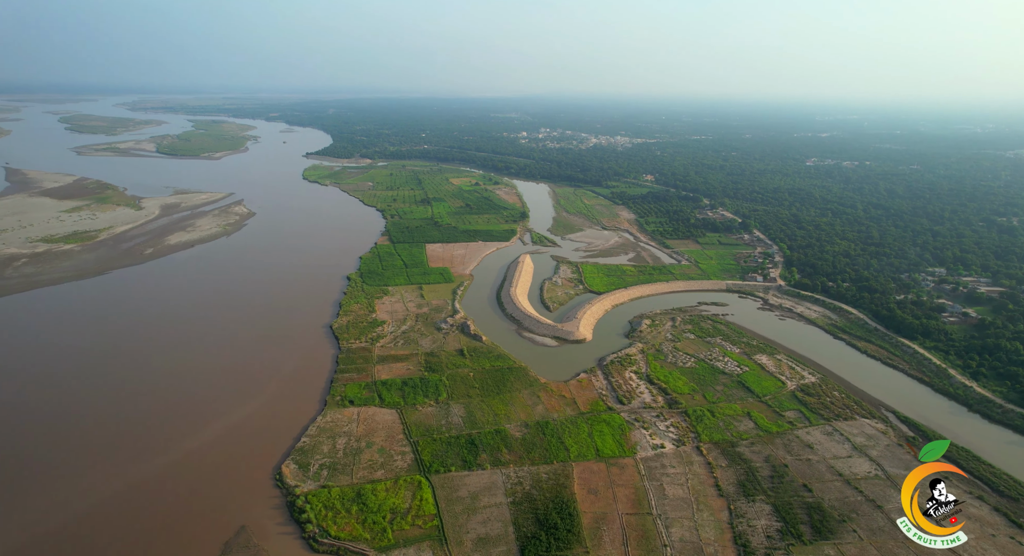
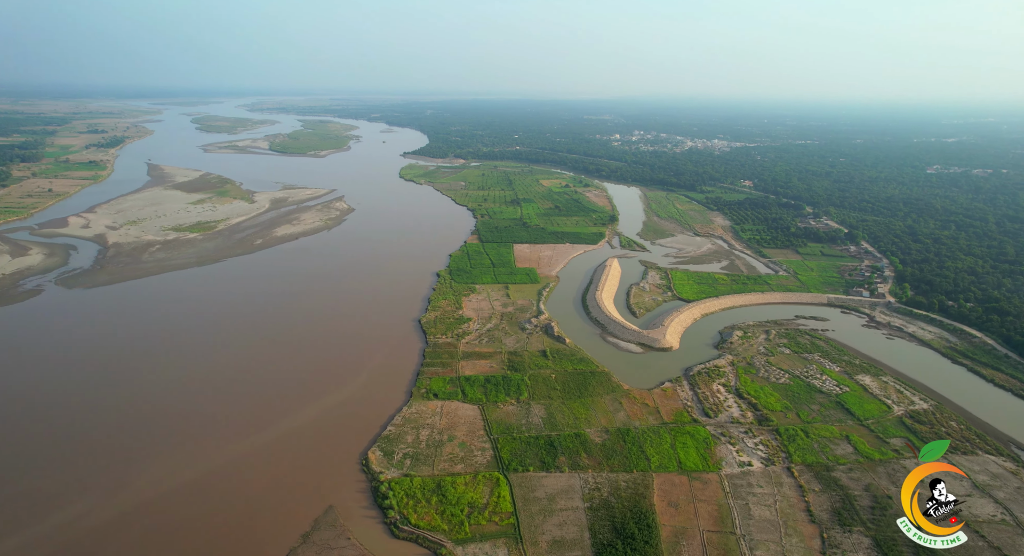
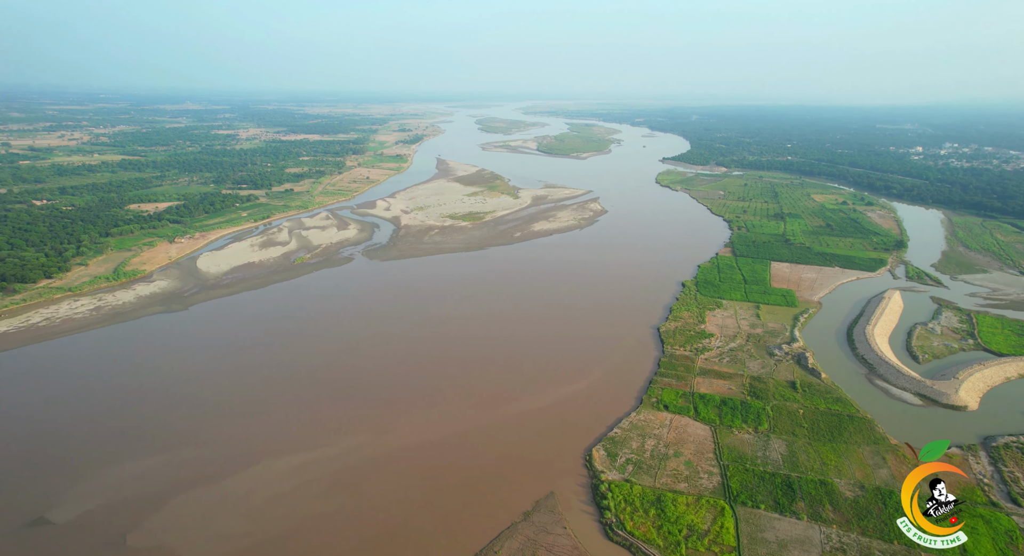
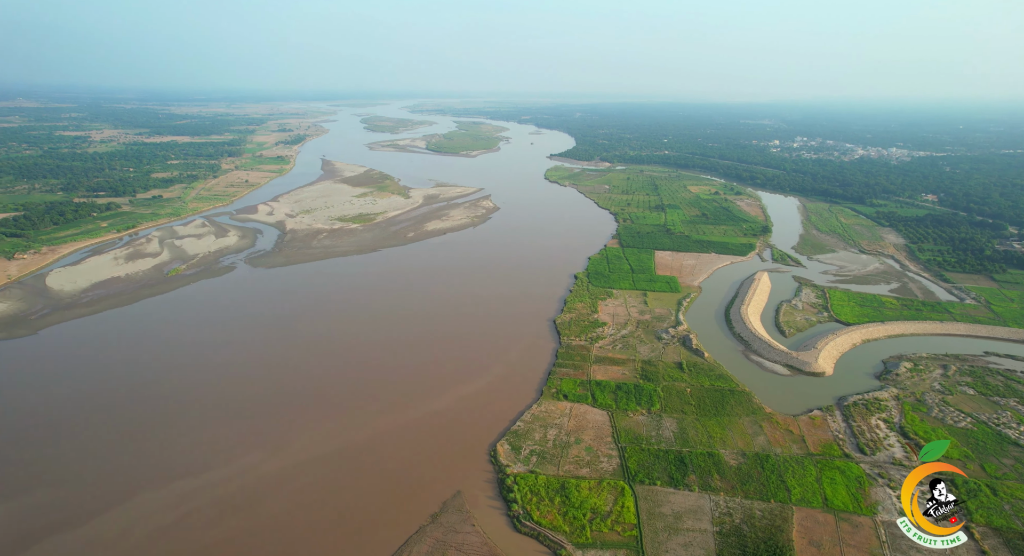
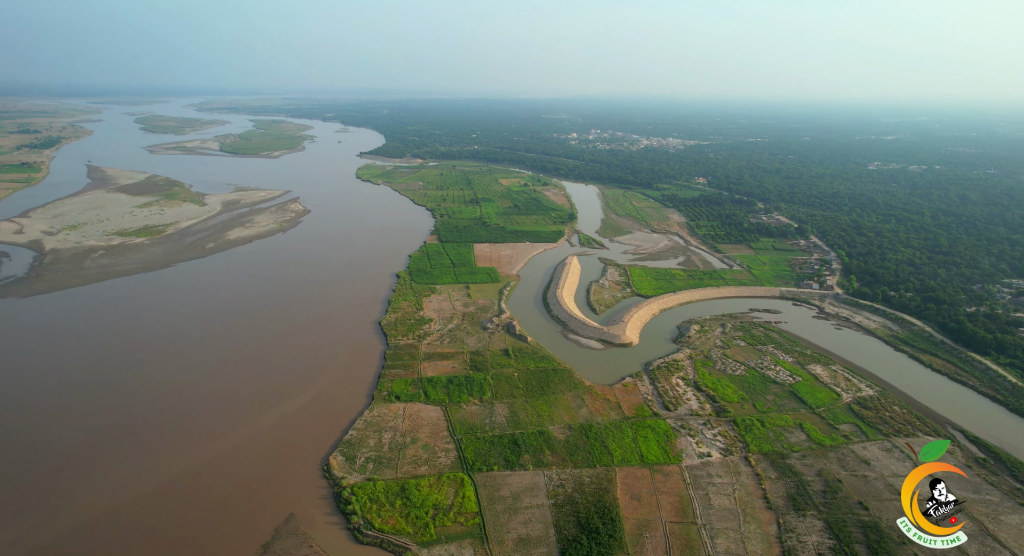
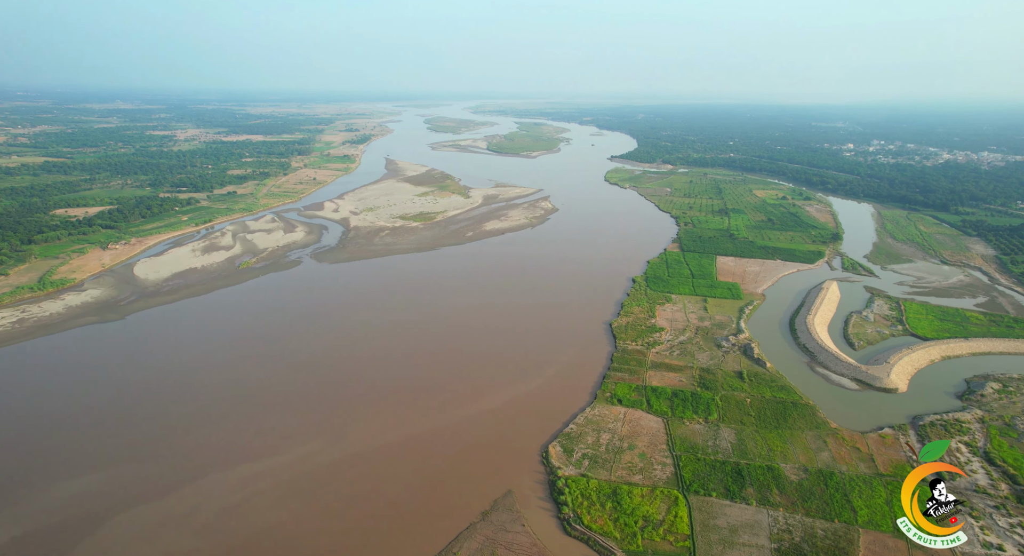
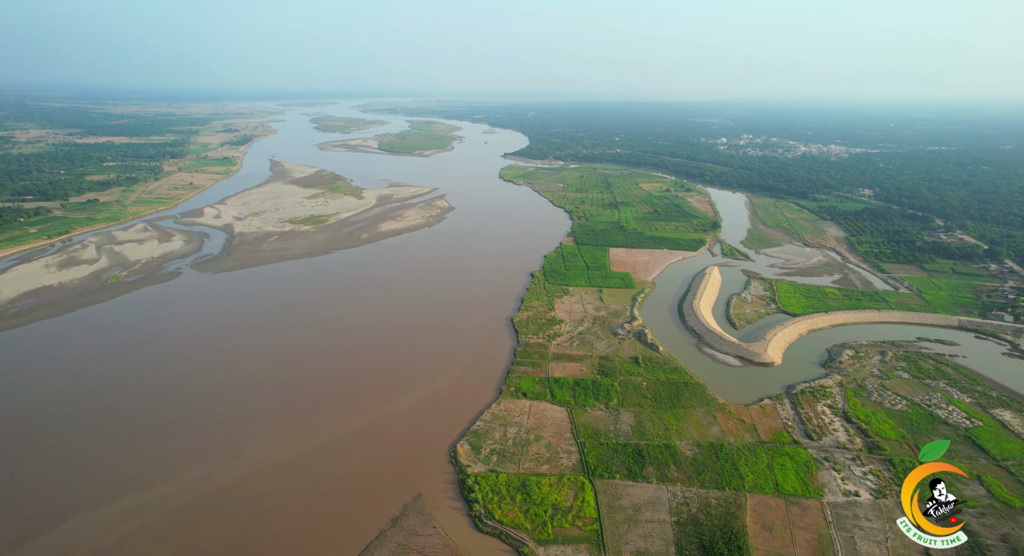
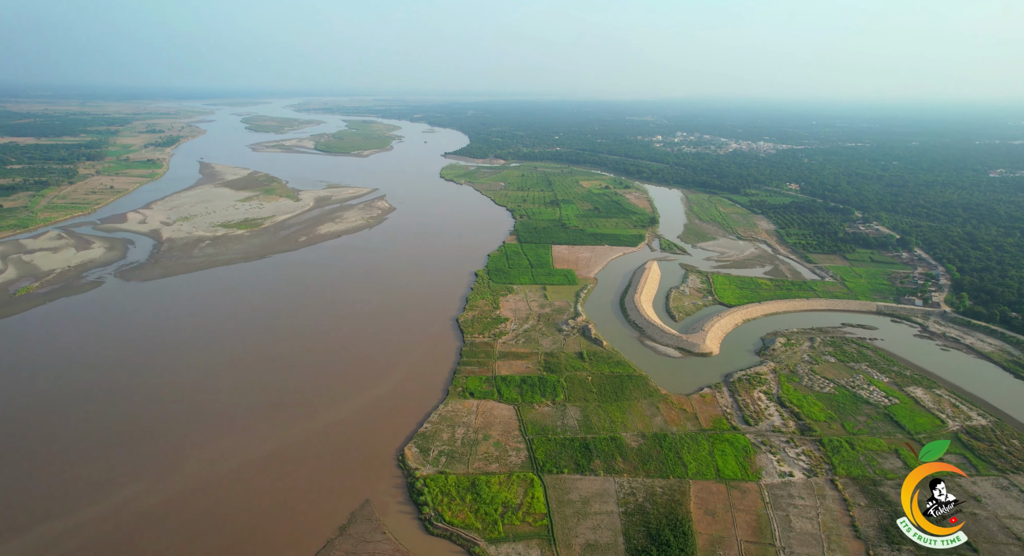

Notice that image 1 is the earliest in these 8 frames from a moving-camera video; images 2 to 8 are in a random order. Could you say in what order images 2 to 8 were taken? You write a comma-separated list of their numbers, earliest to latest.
5, 2, 8, 7, 4, 6, 3
